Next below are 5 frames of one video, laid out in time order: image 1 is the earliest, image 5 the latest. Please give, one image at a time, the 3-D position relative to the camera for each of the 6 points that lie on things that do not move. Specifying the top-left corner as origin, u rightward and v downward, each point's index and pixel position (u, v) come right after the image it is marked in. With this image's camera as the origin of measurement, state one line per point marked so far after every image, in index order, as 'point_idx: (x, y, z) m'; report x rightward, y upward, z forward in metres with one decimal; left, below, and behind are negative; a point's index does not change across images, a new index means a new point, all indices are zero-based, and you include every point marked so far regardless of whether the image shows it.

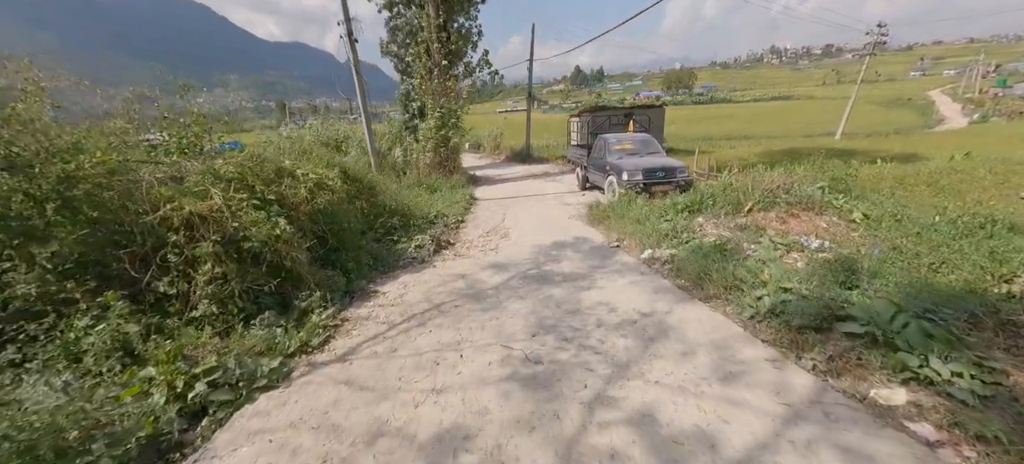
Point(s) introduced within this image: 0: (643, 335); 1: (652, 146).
0: (+1.2, -0.9, +3.6) m
1: (+4.4, +2.8, +12.2) m
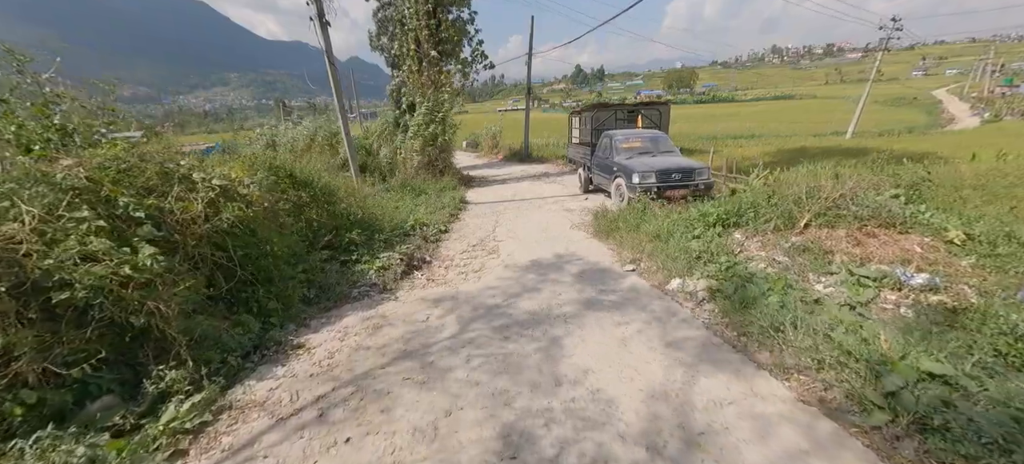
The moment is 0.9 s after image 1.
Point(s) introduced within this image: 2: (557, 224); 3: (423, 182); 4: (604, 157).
0: (+1.0, -1.2, +2.1) m
1: (+4.2, +2.5, +10.8) m
2: (+1.1, +0.2, +8.8) m
3: (-3.3, +1.9, +14.5) m
4: (+2.6, +2.2, +11.1) m
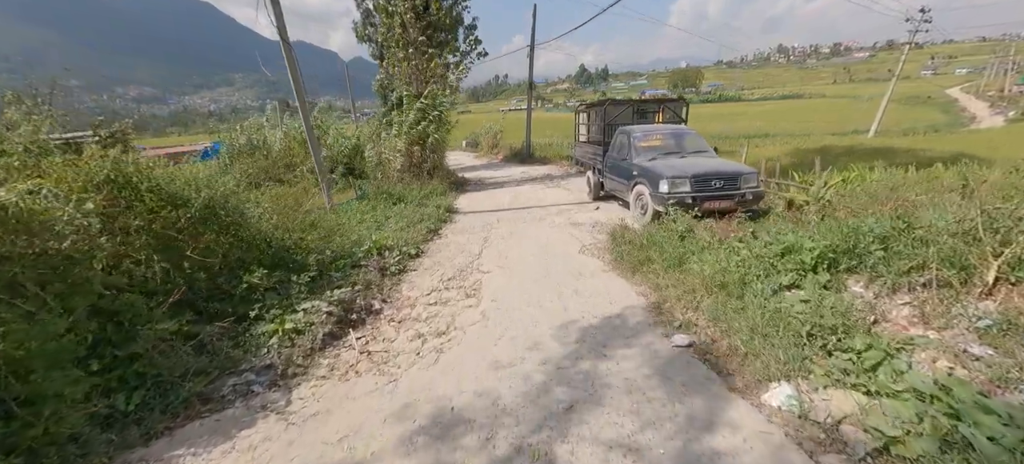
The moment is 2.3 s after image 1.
0: (+0.8, -1.7, +0.1) m
1: (+4.1, +2.0, +8.7) m
2: (+0.9, -0.2, +6.8) m
3: (-3.4, +1.5, +12.5) m
4: (+2.5, +1.7, +9.0) m
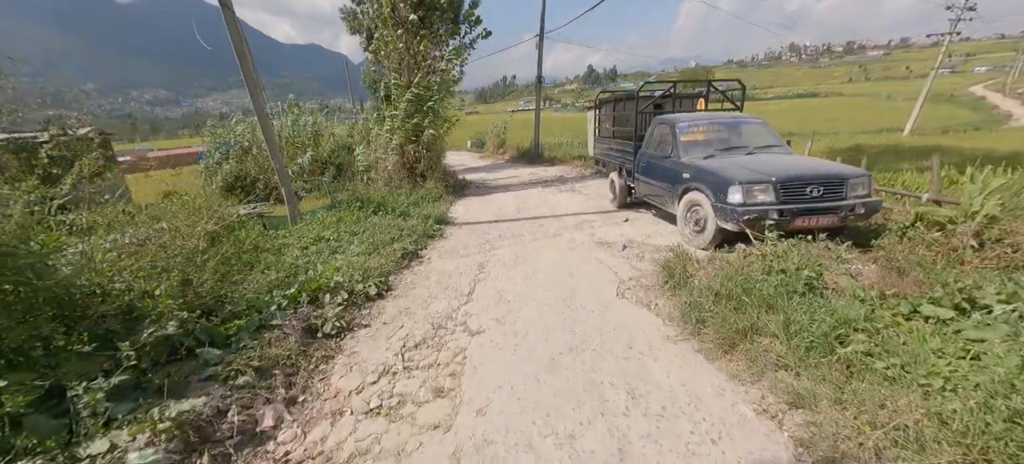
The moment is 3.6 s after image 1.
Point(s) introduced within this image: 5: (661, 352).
0: (+0.8, -2.0, -2.0) m
1: (+4.2, +1.7, +6.6) m
2: (+1.0, -0.6, +4.7) m
3: (-3.3, +1.1, +10.5) m
4: (+2.6, +1.4, +6.9) m
5: (+1.1, -0.9, +2.9) m
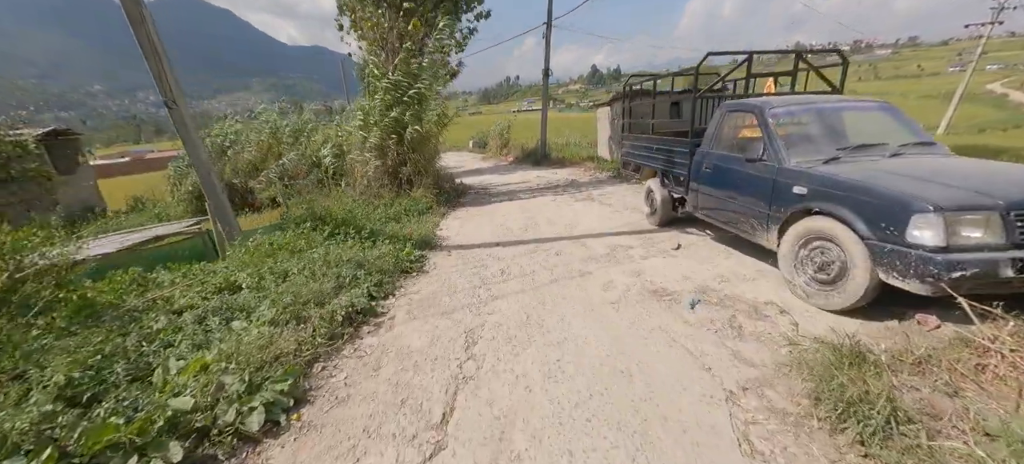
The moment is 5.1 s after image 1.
0: (+0.8, -2.4, -4.1) m
1: (+4.3, +1.2, +4.4) m
2: (+1.0, -1.0, +2.6) m
3: (-3.1, +0.7, +8.4) m
4: (+2.7, +0.9, +4.7) m
5: (+1.2, -1.4, +0.8) m
